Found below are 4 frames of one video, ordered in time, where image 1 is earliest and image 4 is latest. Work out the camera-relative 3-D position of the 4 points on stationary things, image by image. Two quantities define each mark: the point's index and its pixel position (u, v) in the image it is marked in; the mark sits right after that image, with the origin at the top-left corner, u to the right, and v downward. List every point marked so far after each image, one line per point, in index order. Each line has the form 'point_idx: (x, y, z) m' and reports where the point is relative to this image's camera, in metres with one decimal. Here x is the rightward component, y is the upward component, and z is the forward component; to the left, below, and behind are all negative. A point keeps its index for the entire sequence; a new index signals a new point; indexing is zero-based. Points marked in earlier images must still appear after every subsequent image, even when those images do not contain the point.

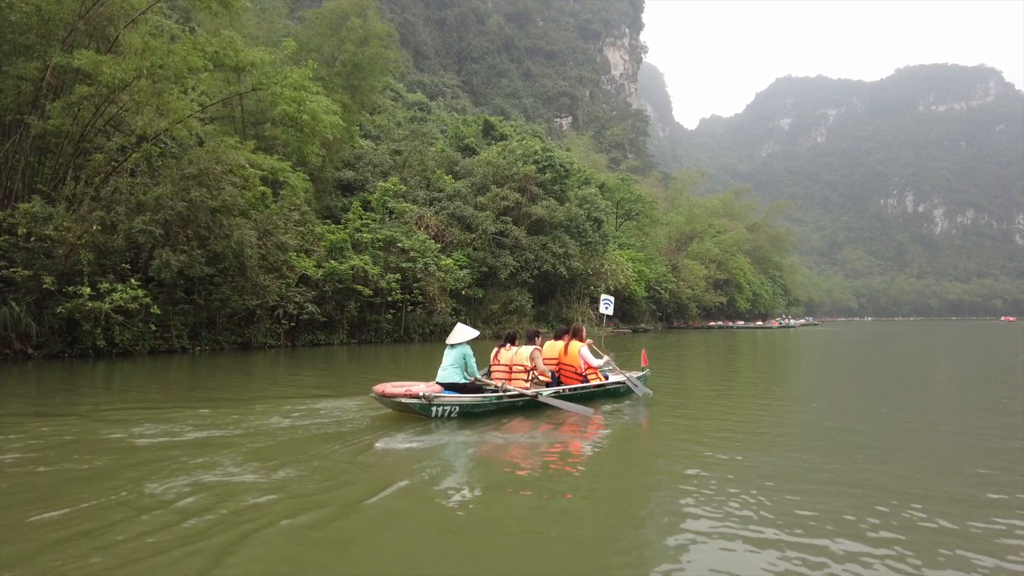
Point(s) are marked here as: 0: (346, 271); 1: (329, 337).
0: (-4.5, +0.5, +16.4) m
1: (-5.2, -1.4, +17.4) m
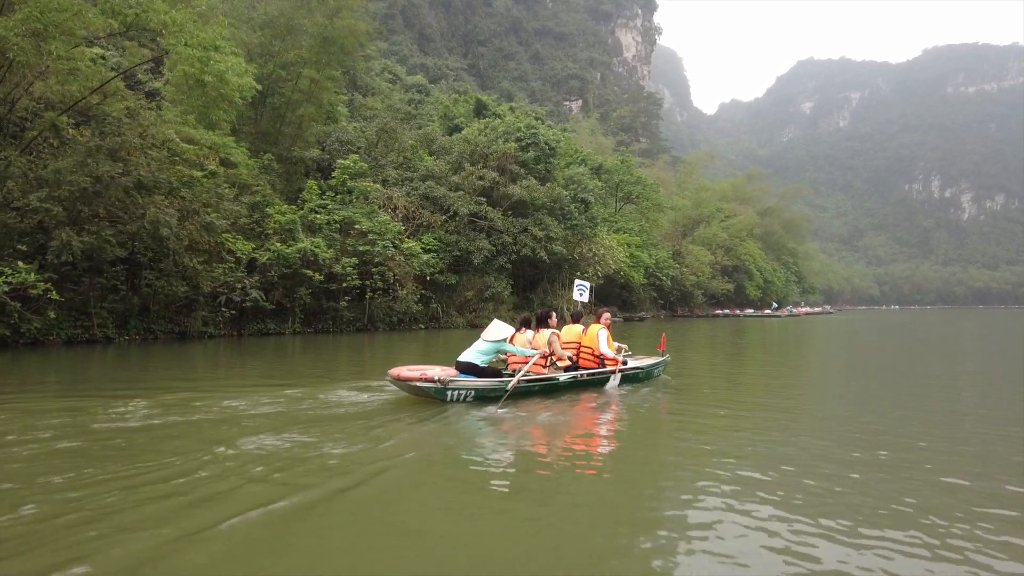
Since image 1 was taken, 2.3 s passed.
0: (-5.4, +0.8, +15.2) m
1: (-6.1, -1.0, +16.2) m
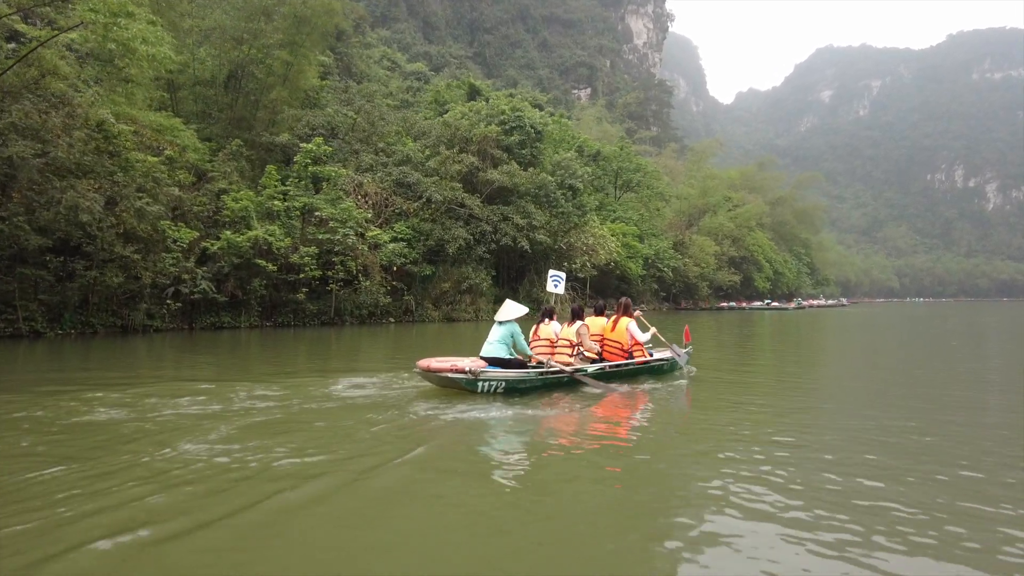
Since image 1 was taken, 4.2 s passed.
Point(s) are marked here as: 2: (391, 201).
0: (-6.2, +1.1, +14.3) m
1: (-6.9, -0.8, +15.3) m
2: (-3.6, +2.6, +18.4) m
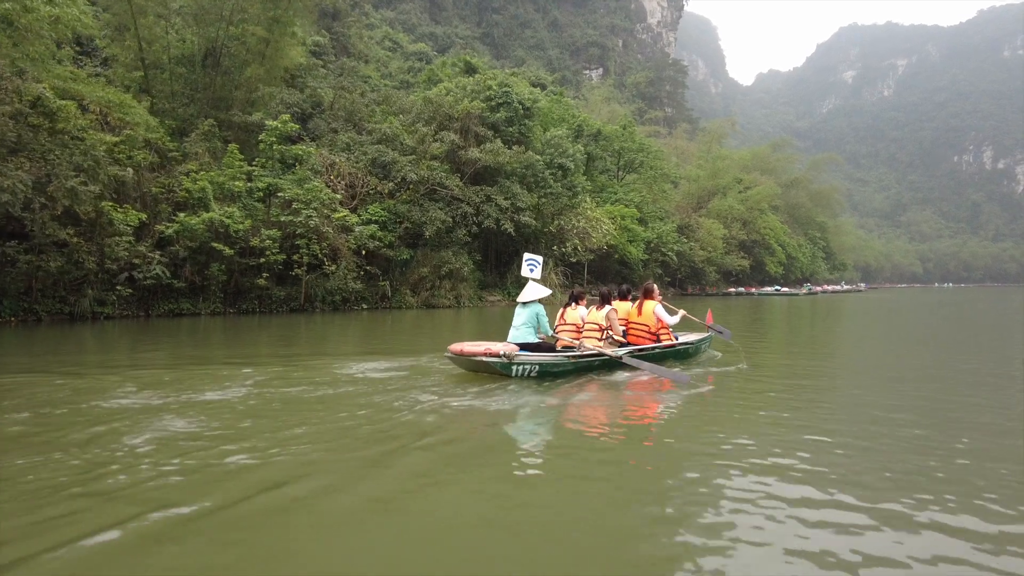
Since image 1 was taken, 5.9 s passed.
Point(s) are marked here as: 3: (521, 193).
0: (-6.8, +1.4, +13.5) m
1: (-7.5, -0.4, +14.6) m
2: (-4.1, +3.0, +17.5) m
3: (+0.3, +2.9, +19.1) m
